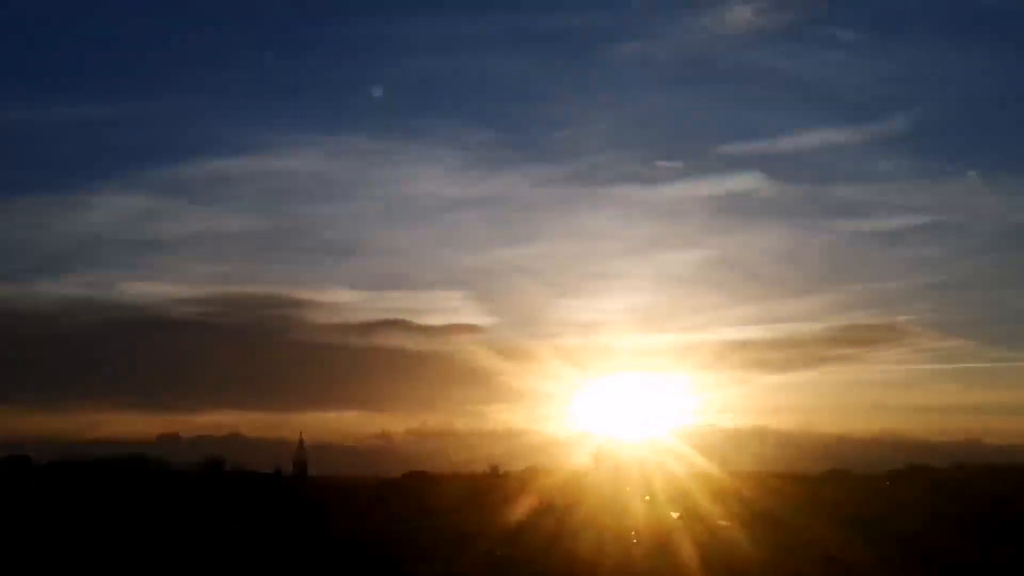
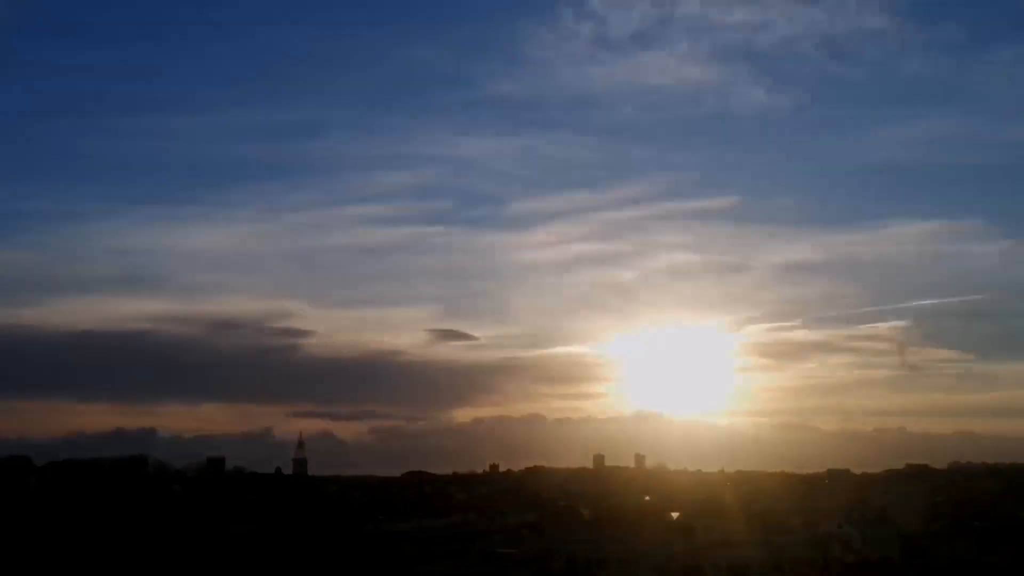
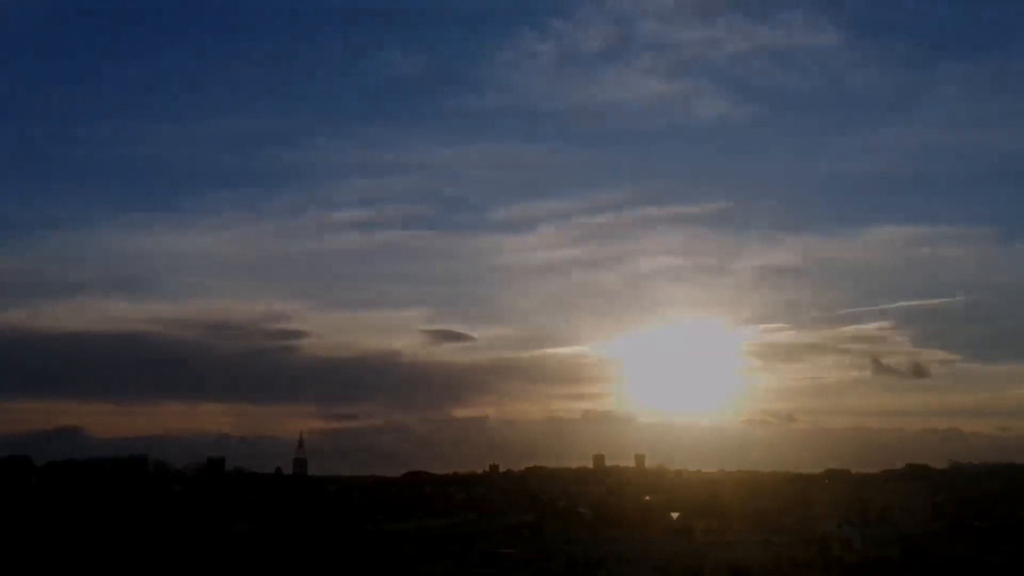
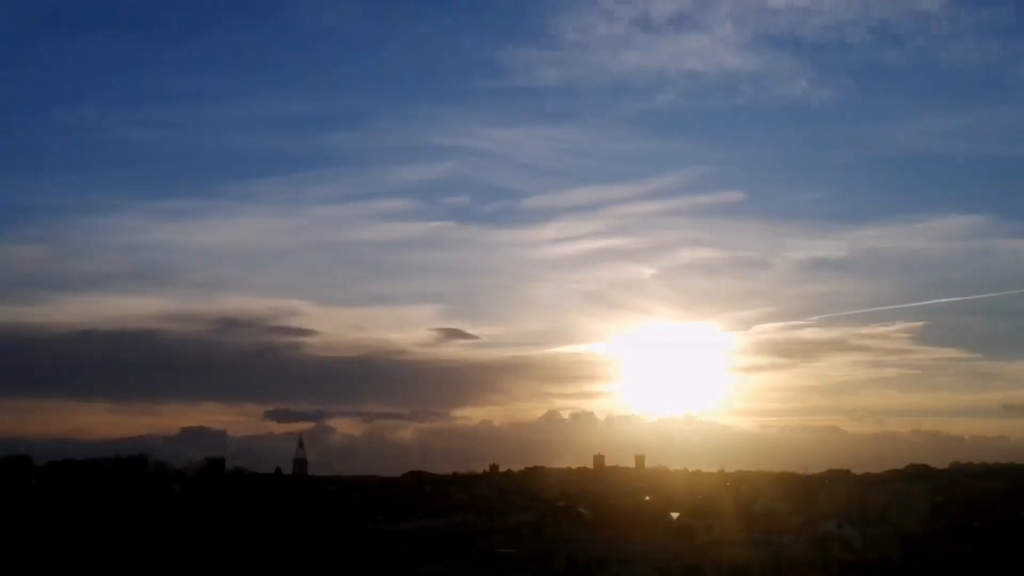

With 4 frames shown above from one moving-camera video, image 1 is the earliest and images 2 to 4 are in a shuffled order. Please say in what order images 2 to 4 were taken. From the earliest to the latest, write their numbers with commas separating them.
4, 2, 3
